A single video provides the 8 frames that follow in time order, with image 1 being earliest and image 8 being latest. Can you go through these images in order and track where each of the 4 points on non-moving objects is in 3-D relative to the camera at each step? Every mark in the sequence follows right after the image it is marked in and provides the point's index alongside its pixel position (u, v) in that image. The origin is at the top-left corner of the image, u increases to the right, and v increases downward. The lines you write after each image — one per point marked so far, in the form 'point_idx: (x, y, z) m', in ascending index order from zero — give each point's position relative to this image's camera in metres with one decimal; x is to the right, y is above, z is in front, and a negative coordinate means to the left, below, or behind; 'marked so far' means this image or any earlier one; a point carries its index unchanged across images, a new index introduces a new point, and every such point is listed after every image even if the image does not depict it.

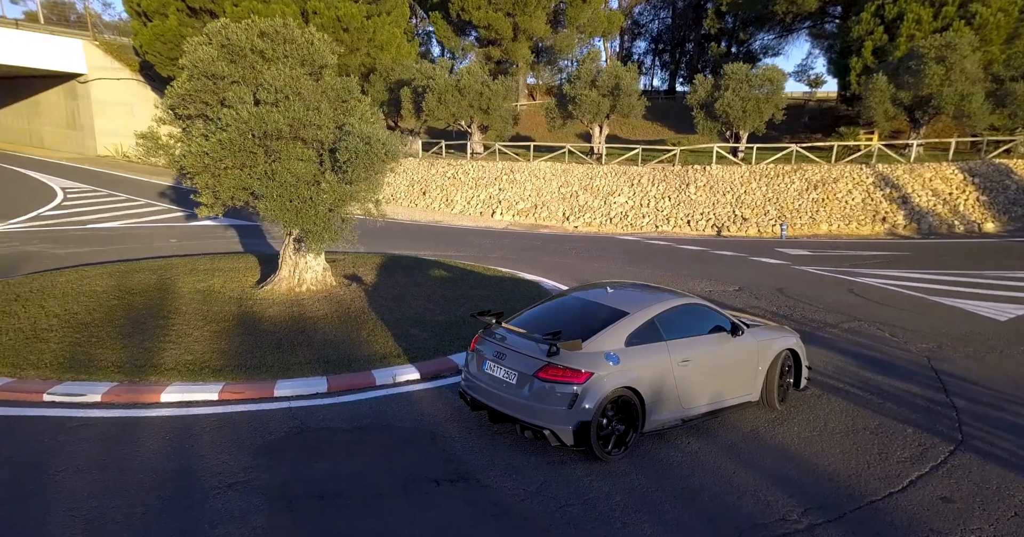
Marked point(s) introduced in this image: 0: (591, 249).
0: (+2.7, +0.6, +18.3) m
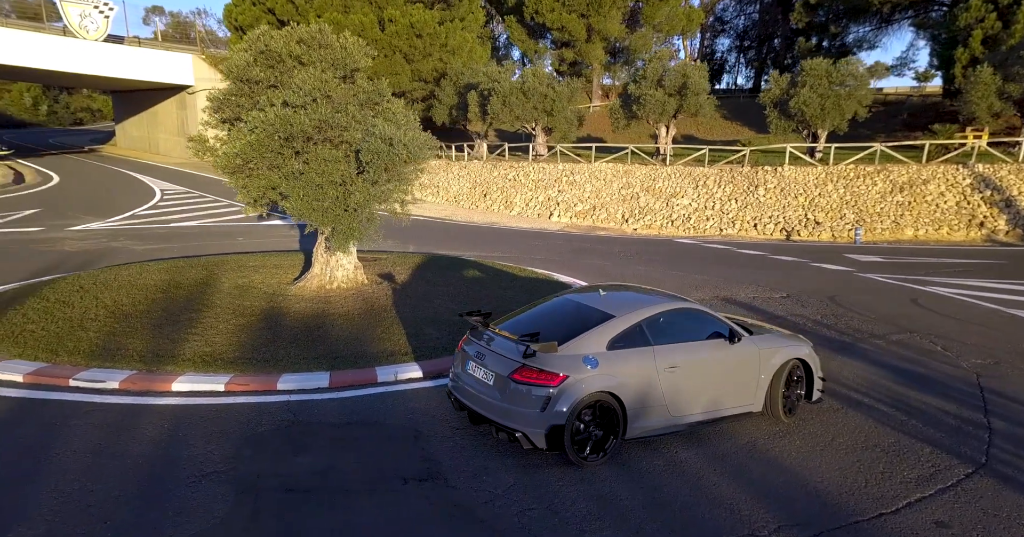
0: (+4.1, +0.5, +17.9) m
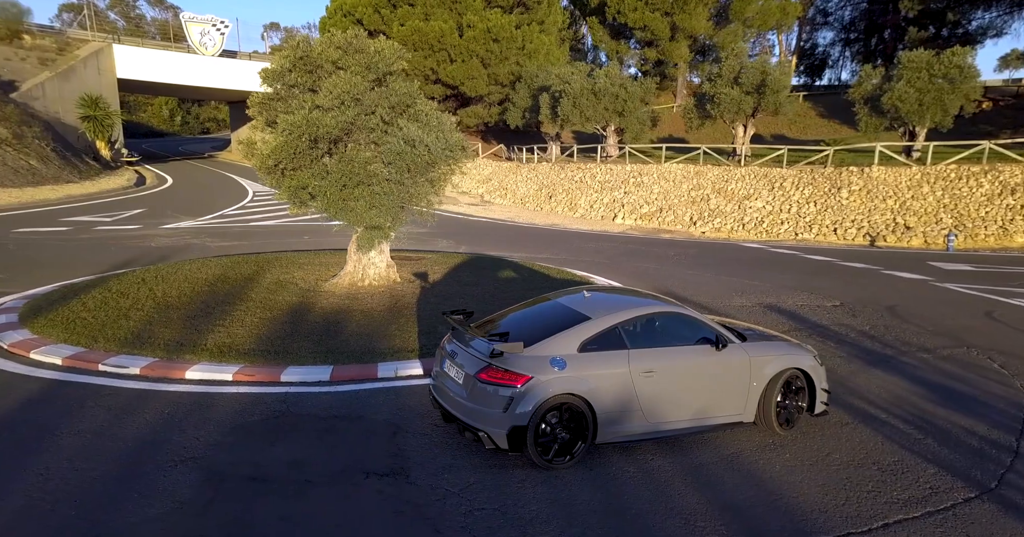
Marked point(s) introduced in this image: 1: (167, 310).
0: (+5.6, +0.4, +17.2) m
1: (-4.5, -0.5, +8.0) m
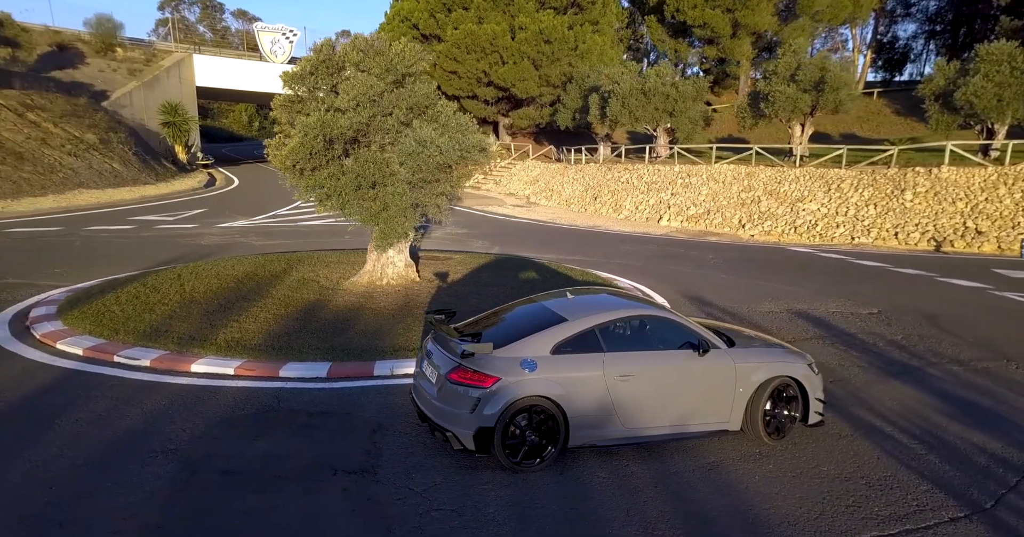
0: (+6.5, +0.3, +16.7) m
1: (-4.4, -0.5, +8.4) m
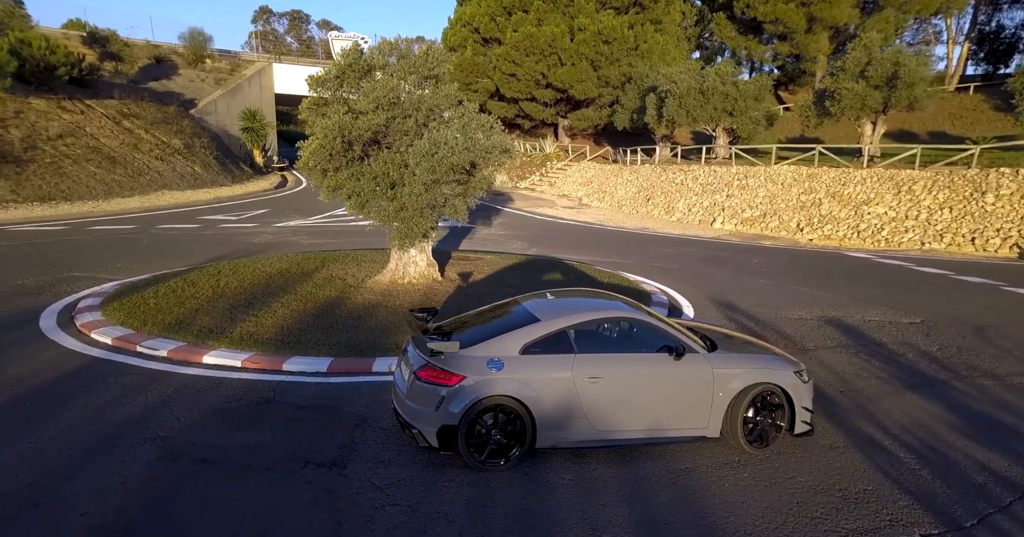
0: (+7.4, +0.1, +16.0) m
1: (-4.2, -0.4, +8.8) m
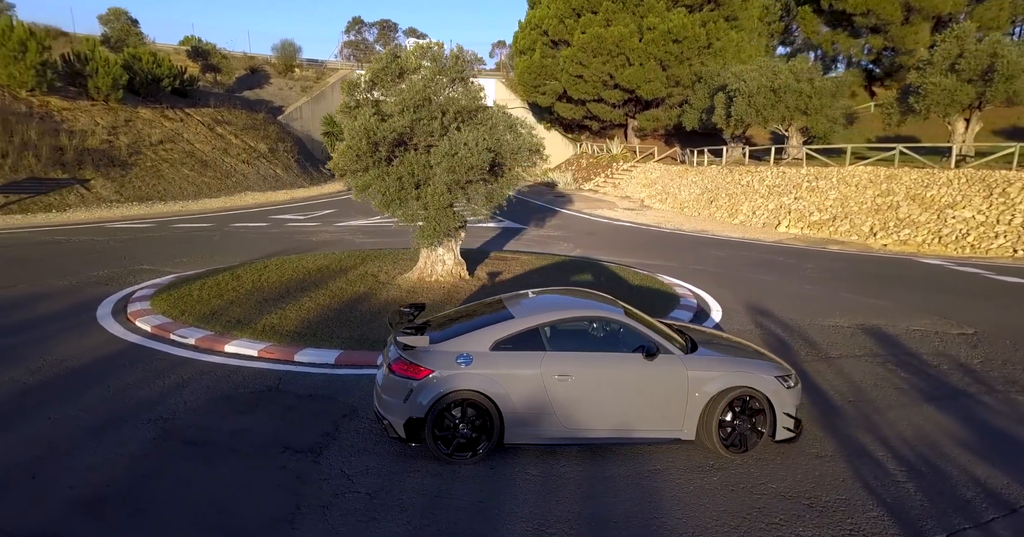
0: (+8.5, 0.0, +15.1) m
1: (-3.9, -0.4, +9.3) m
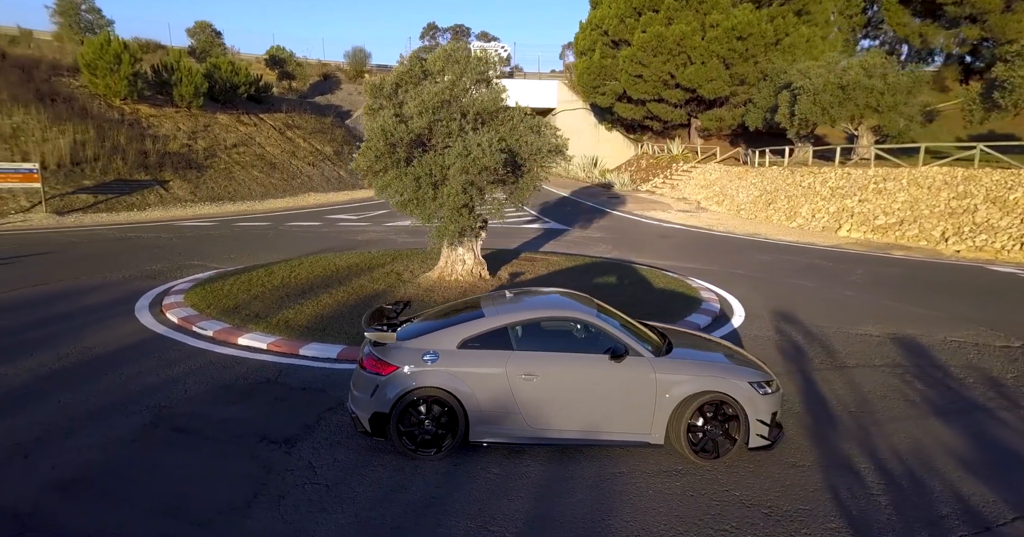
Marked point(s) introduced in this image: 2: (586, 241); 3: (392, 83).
0: (+9.3, -0.2, +14.2) m
1: (-3.6, -0.3, +9.7) m
2: (+2.2, +0.8, +19.1) m
3: (-2.0, +3.0, +9.9) m
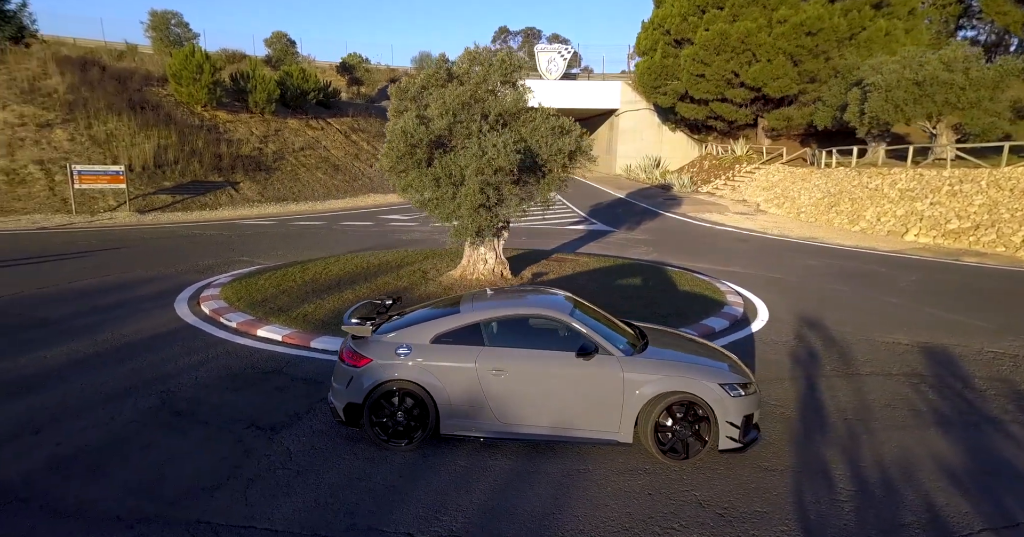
0: (+10.0, -0.3, +13.3) m
1: (-3.3, -0.3, +10.1) m
2: (+3.4, +0.8, +18.9) m
3: (-1.6, +3.0, +10.2) m
